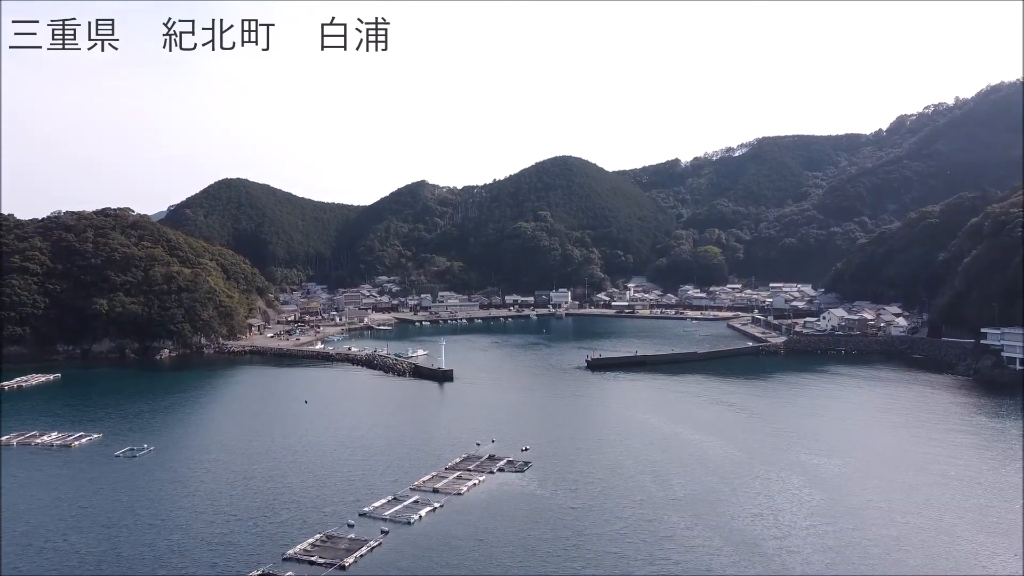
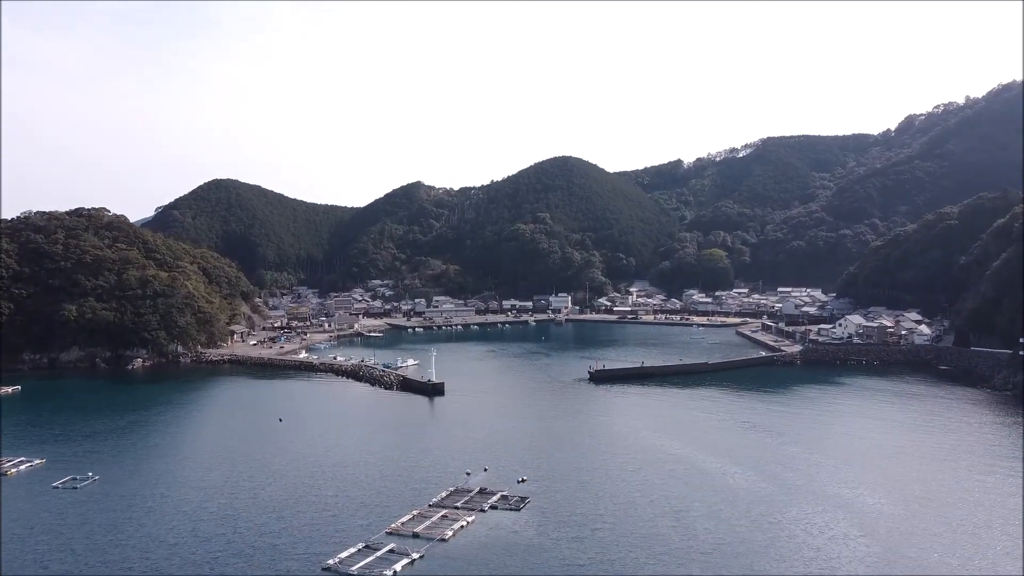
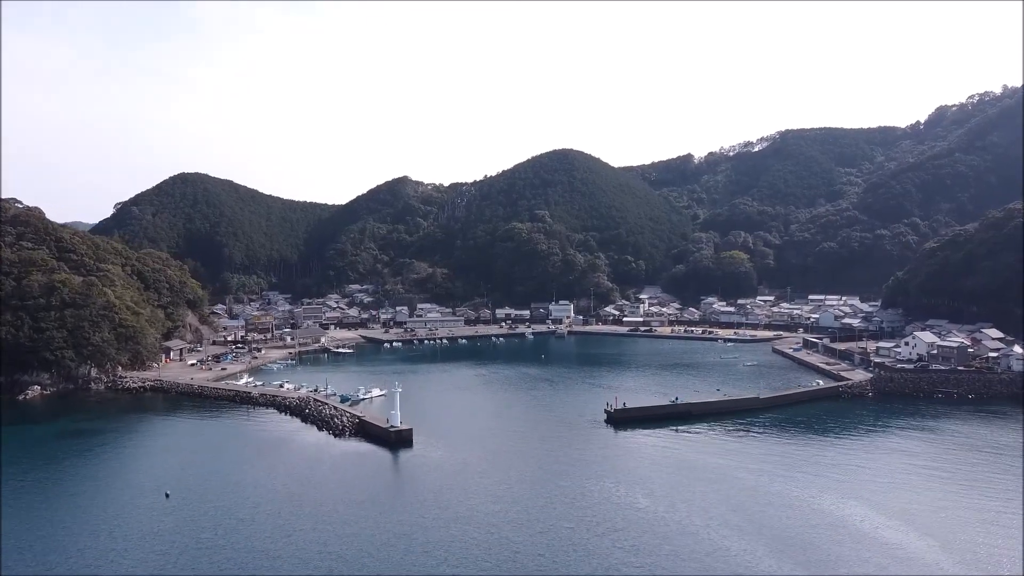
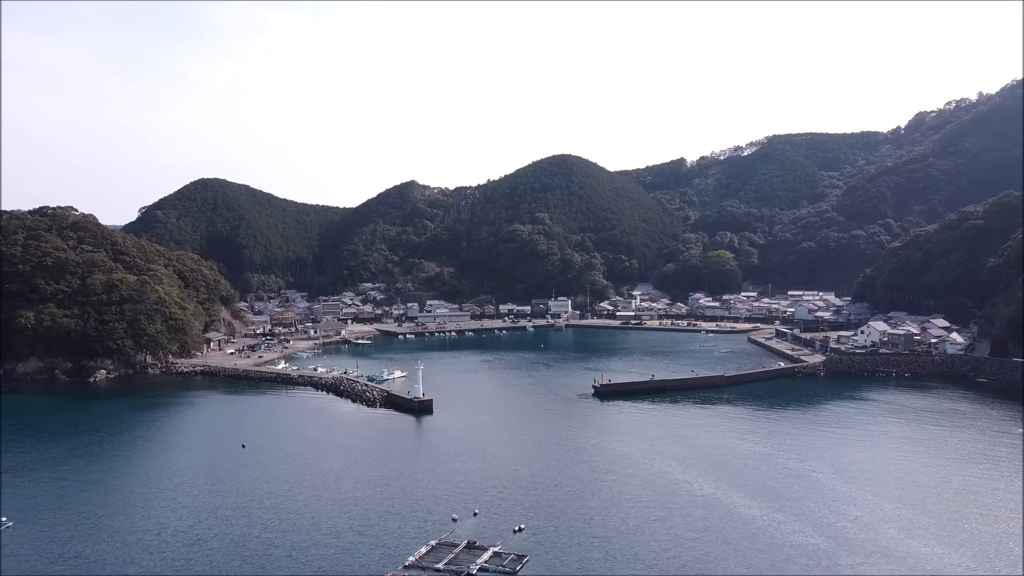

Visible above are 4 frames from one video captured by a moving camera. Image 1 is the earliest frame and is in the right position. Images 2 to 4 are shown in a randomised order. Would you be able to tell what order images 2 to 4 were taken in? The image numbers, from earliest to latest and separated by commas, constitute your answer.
2, 4, 3
